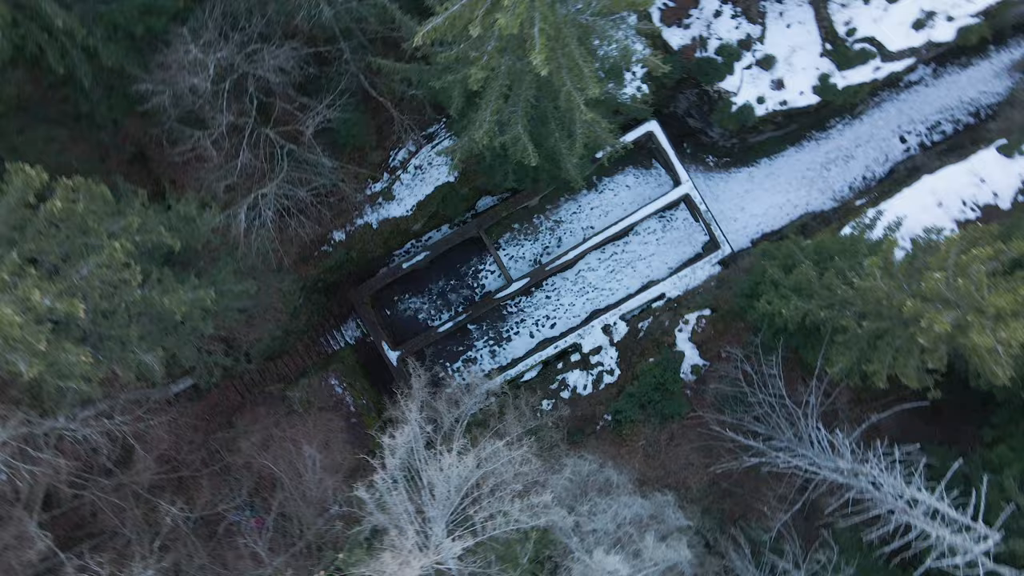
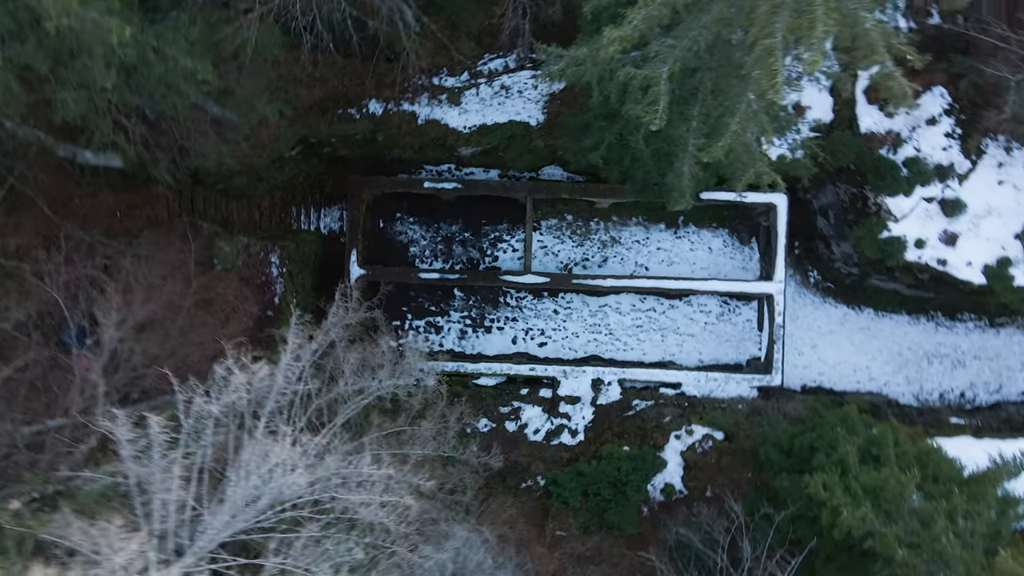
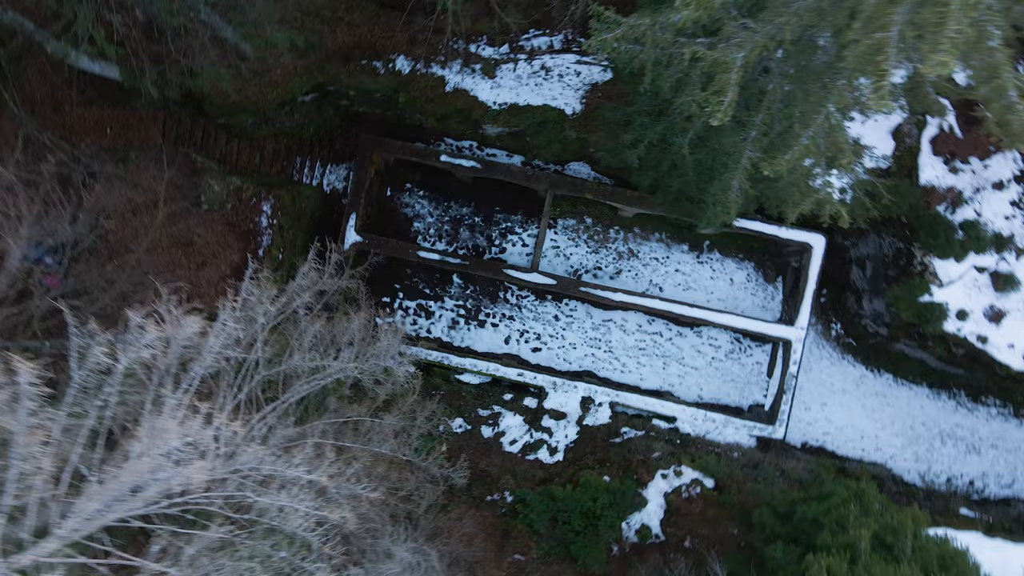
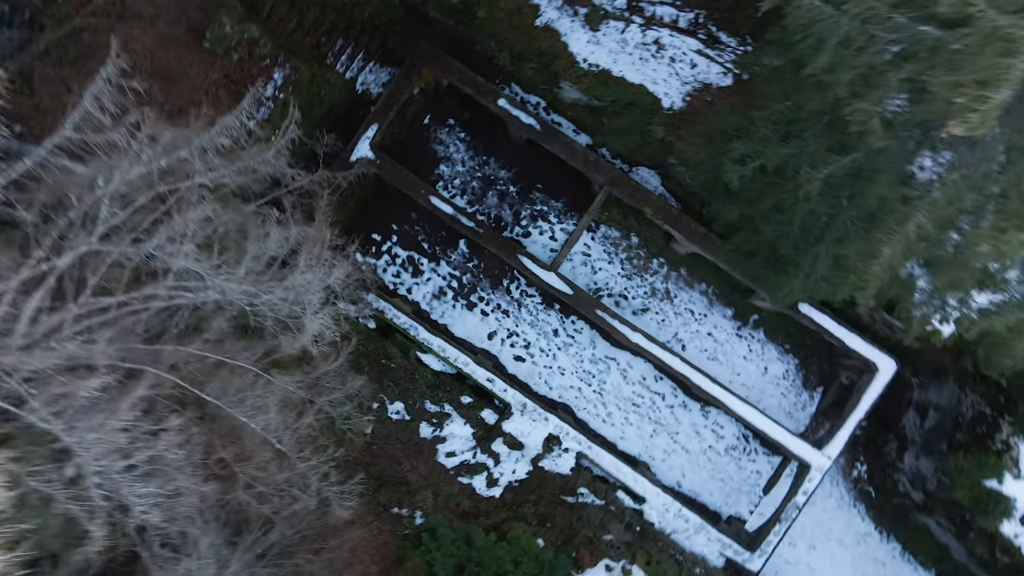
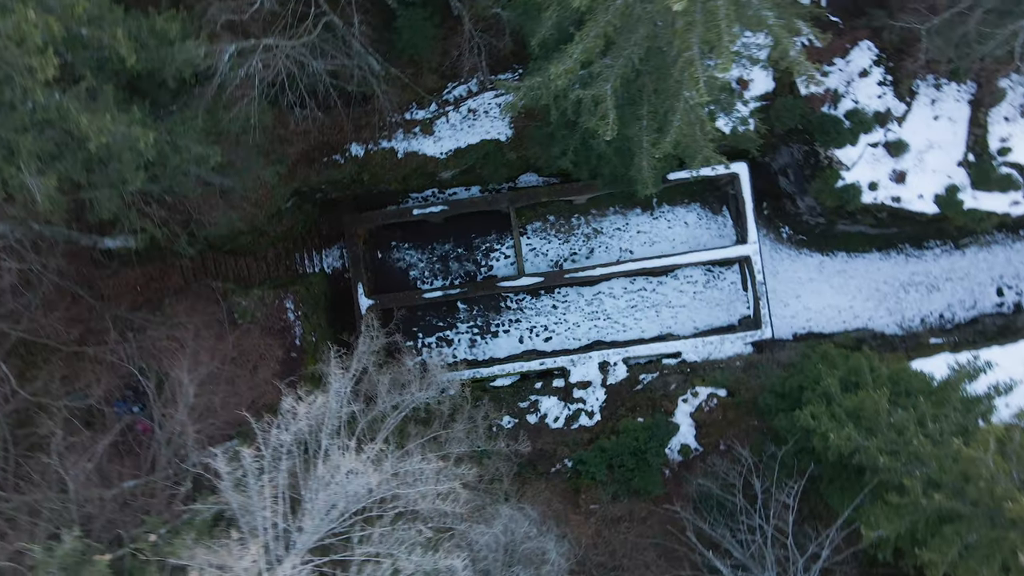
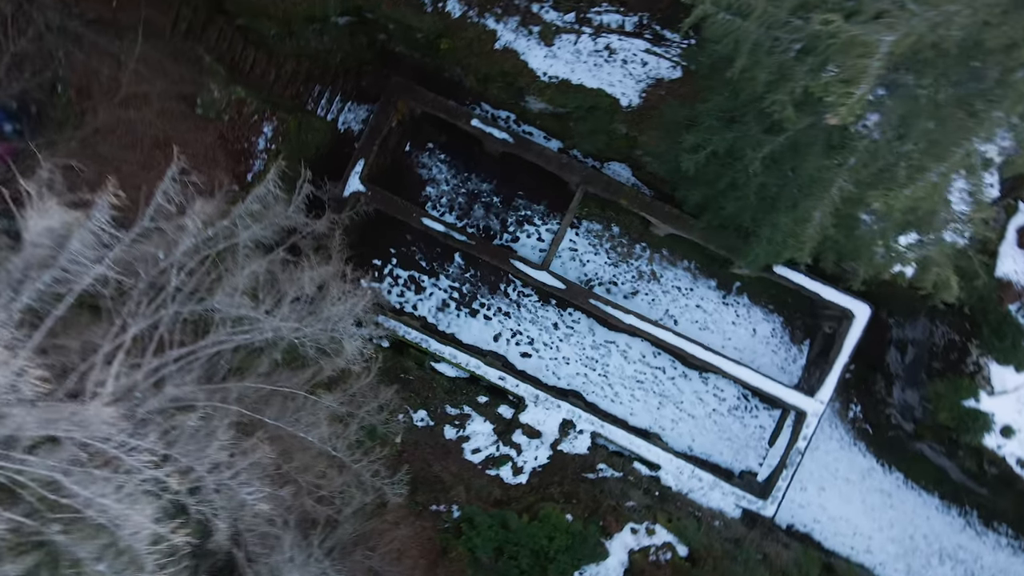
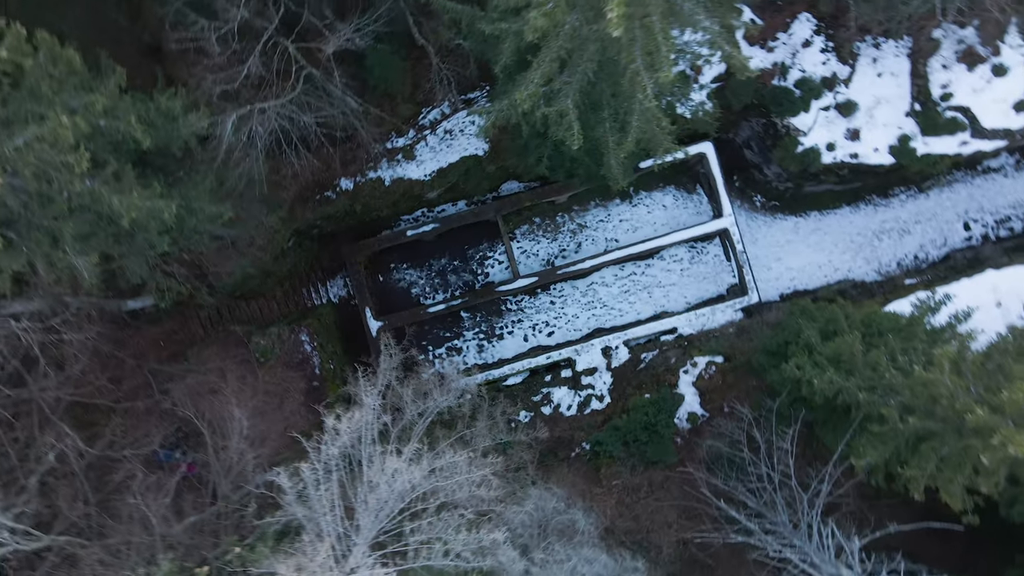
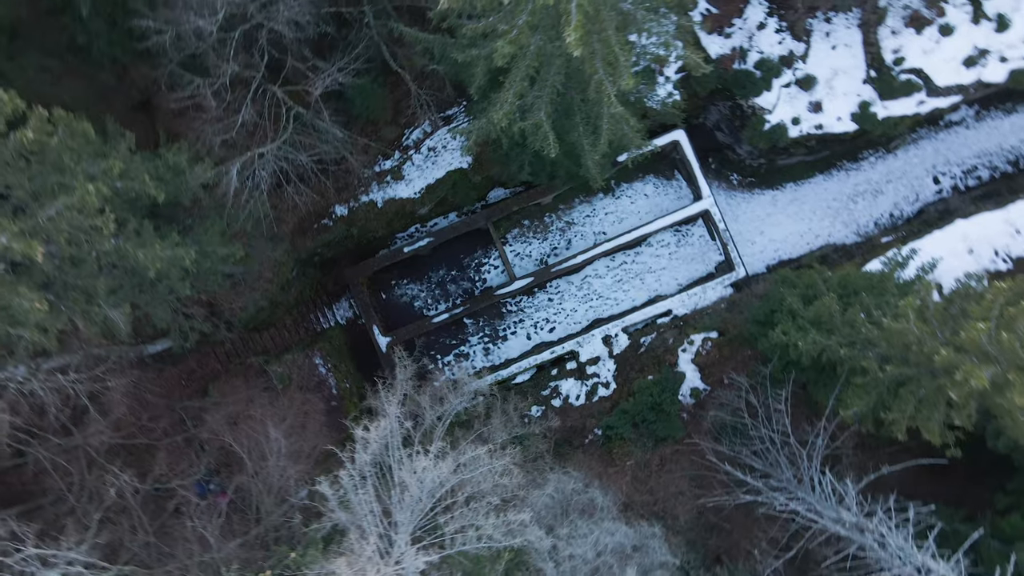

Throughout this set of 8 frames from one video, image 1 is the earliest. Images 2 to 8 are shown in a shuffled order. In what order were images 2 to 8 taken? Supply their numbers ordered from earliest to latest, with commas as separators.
8, 7, 5, 2, 3, 6, 4
